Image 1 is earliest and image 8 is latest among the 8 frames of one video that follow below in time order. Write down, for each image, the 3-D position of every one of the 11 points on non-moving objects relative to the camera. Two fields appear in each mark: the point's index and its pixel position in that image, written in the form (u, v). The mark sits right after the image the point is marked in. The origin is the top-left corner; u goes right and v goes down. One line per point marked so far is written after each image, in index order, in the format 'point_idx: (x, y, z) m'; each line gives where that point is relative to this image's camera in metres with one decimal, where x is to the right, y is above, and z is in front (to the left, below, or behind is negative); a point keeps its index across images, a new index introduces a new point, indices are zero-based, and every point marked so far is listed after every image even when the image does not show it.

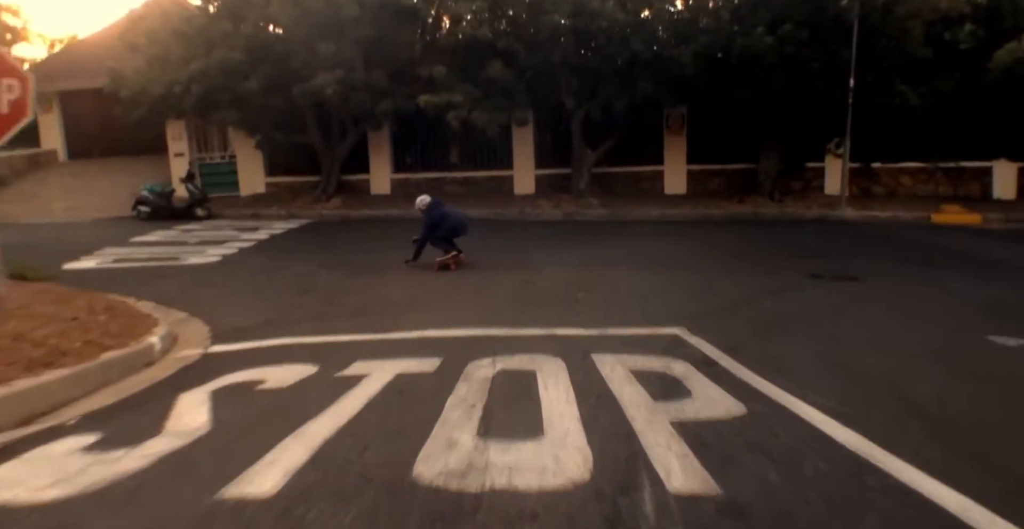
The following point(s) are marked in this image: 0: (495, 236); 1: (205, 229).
0: (-0.5, +0.8, +18.2) m
1: (-8.2, +1.0, +19.1) m
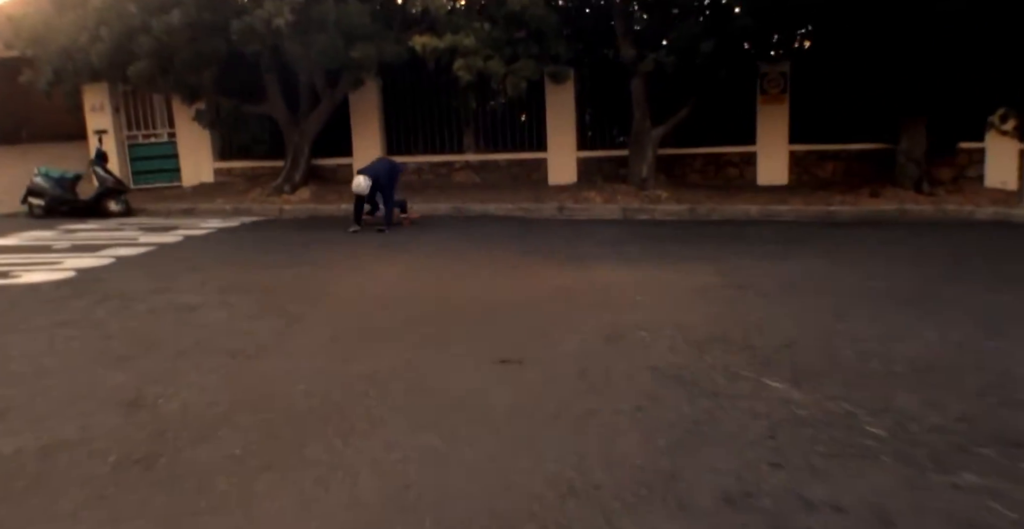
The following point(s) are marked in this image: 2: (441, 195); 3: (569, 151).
0: (+0.2, +0.5, +11.9) m
1: (-7.5, +0.7, +13.1) m
2: (-1.5, +1.5, +15.8) m
3: (+1.3, +2.6, +16.6) m
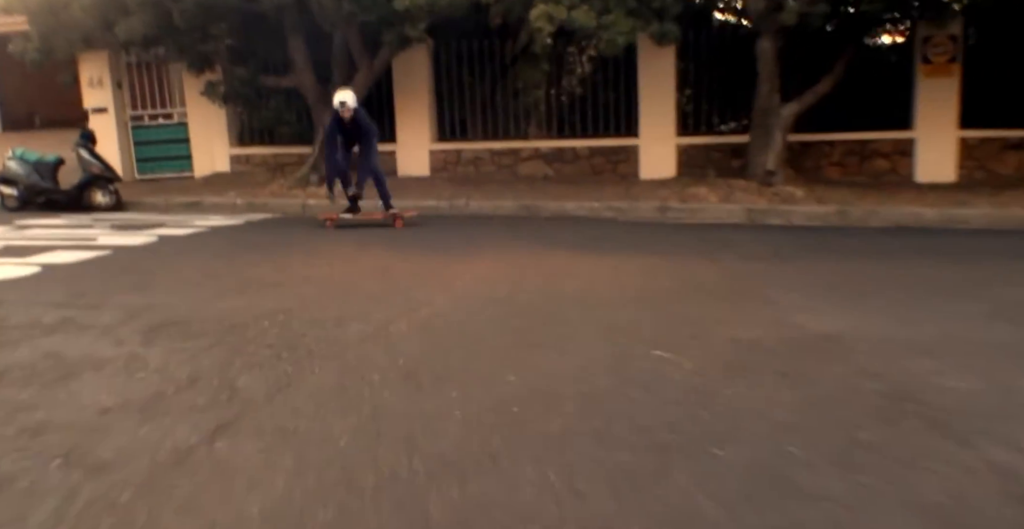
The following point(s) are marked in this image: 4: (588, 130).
0: (+1.3, +0.3, +8.4) m
1: (-6.2, +0.6, +10.1) m
2: (-0.1, +1.3, +12.4) m
3: (+2.8, +2.3, +13.0) m
4: (+1.4, +2.5, +13.6) m
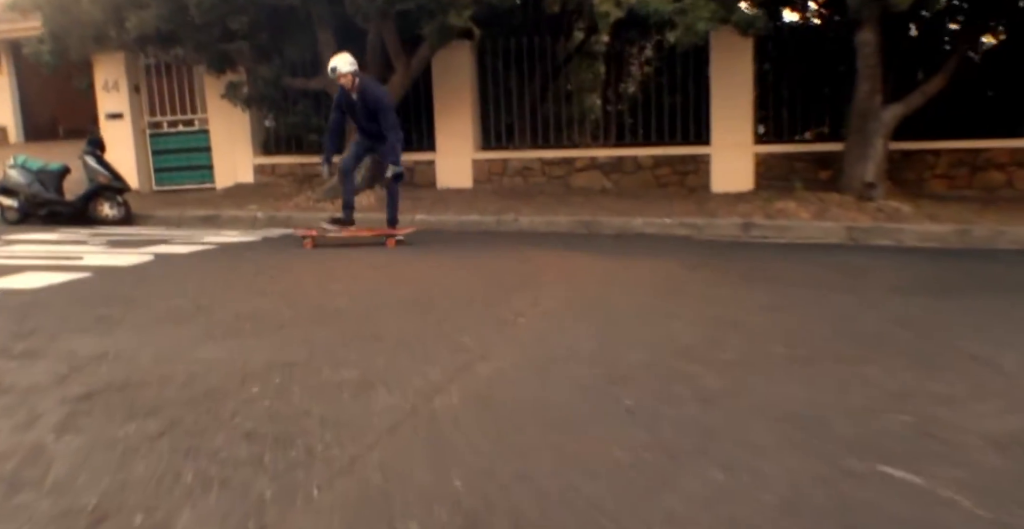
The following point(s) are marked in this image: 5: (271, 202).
0: (+1.9, 0.0, +6.8) m
1: (-5.5, +0.3, +8.8) m
2: (+0.7, +0.9, +10.8) m
3: (+3.6, +1.9, +11.3) m
4: (+2.3, +2.1, +12.0) m
5: (-3.8, +1.0, +11.4) m
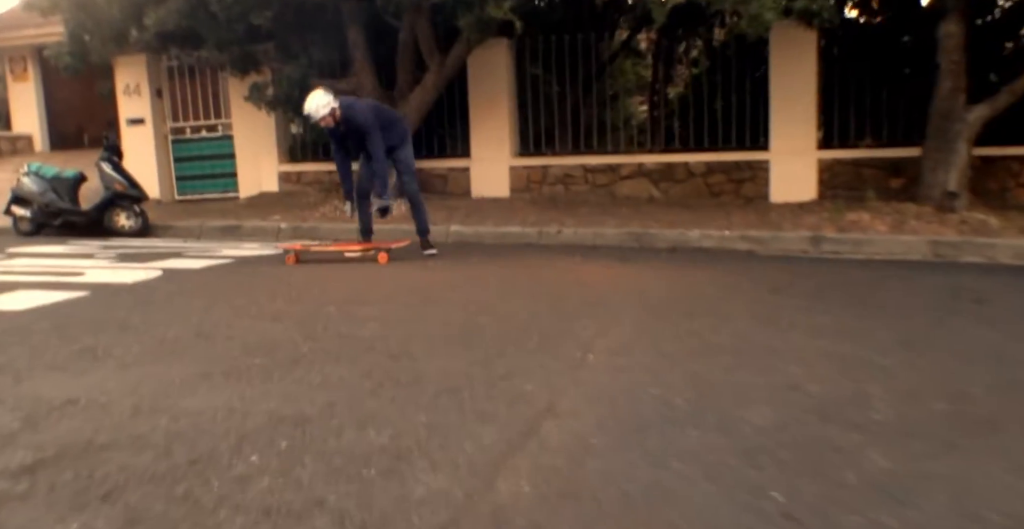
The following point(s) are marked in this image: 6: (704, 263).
0: (+2.3, -0.2, +5.9) m
1: (-5.0, +0.2, +8.2) m
2: (+1.3, +0.7, +10.0) m
3: (+4.2, +1.6, +10.4) m
4: (+2.9, +1.9, +11.1) m
5: (-3.2, +0.8, +10.7) m
6: (+1.9, 0.0, +7.2) m
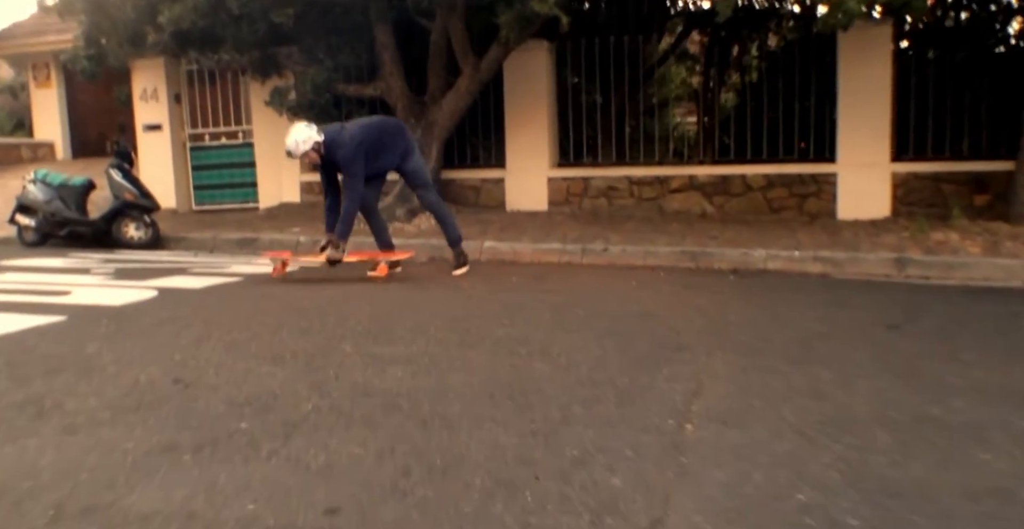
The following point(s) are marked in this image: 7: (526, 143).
0: (+2.7, -0.4, +4.9) m
1: (-4.6, 0.0, +7.4) m
2: (+1.8, +0.4, +9.0) m
3: (+4.8, +1.3, +9.3) m
4: (+3.5, +1.5, +10.1) m
5: (-2.7, +0.6, +10.0) m
6: (+2.3, -0.2, +6.2) m
7: (+0.2, +1.8, +10.6) m
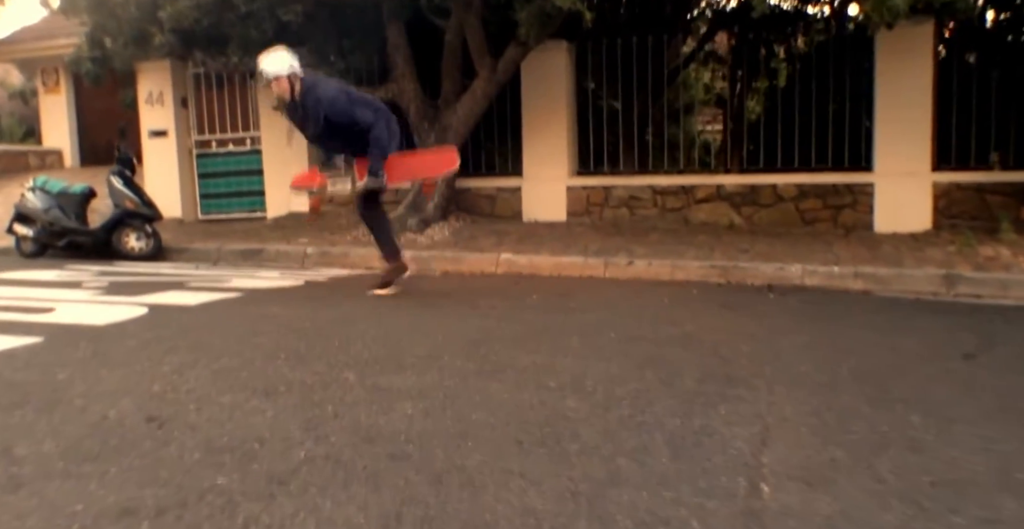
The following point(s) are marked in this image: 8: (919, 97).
0: (+2.8, -0.5, +4.3) m
1: (-4.4, -0.1, +7.0) m
2: (+2.0, +0.2, +8.5) m
3: (+5.0, +1.1, +8.8) m
4: (+3.7, +1.4, +9.6) m
5: (-2.5, +0.4, +9.5) m
6: (+2.5, -0.3, +5.7) m
7: (+0.4, +1.6, +10.1) m
8: (+5.0, +2.1, +8.8) m
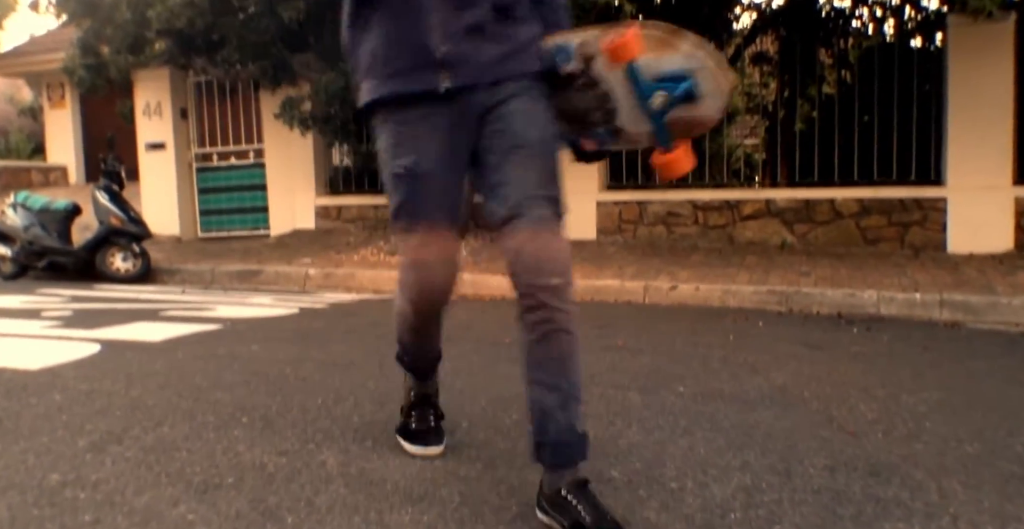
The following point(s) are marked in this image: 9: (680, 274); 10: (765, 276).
0: (+3.0, -0.6, +3.3) m
1: (-4.2, -0.3, +6.2) m
2: (+2.2, 0.0, +7.5) m
3: (+5.2, +0.9, +7.8) m
4: (+4.0, +1.1, +8.6) m
5: (-2.2, +0.1, +8.7) m
6: (+2.7, -0.5, +4.7) m
7: (+0.8, +1.3, +9.2) m
8: (+5.2, +1.8, +7.8) m
9: (+1.7, -0.1, +7.3) m
10: (+2.4, -0.1, +7.1) m
